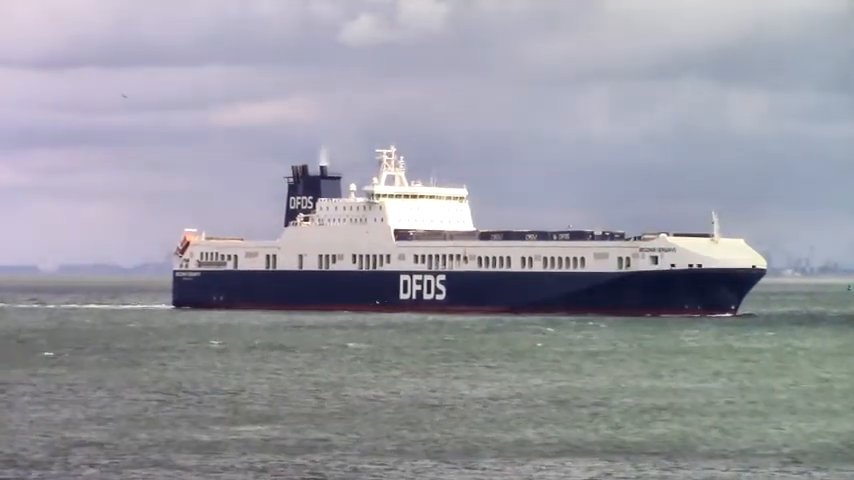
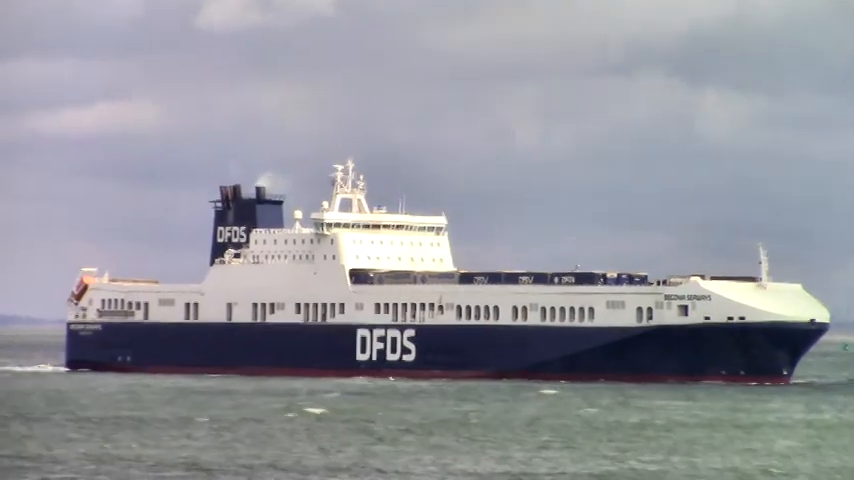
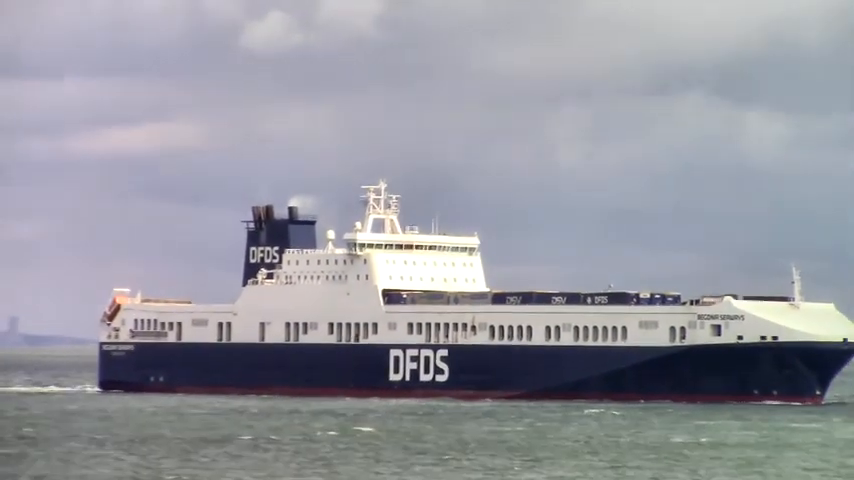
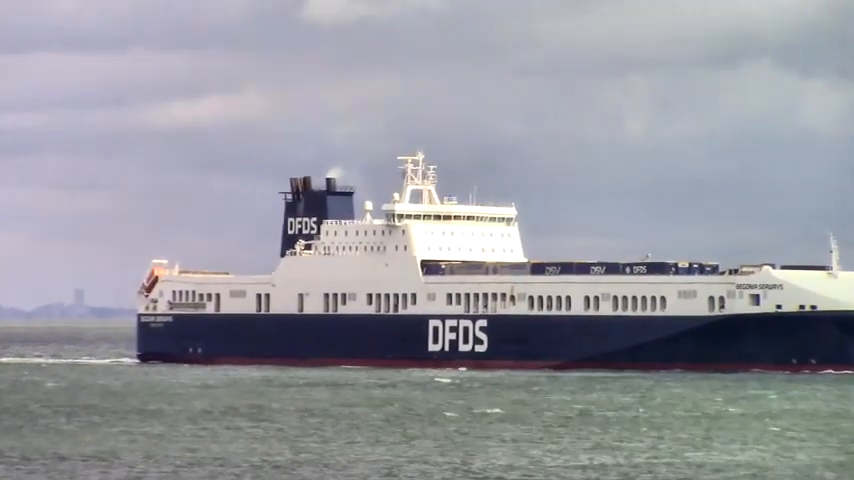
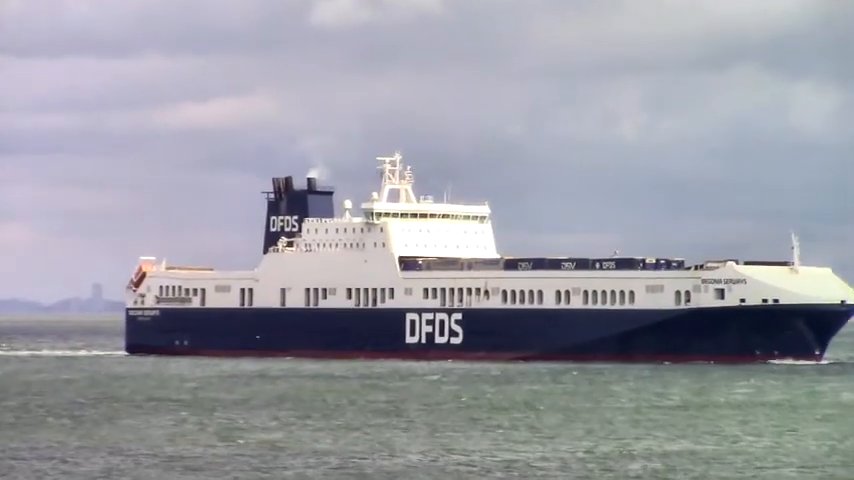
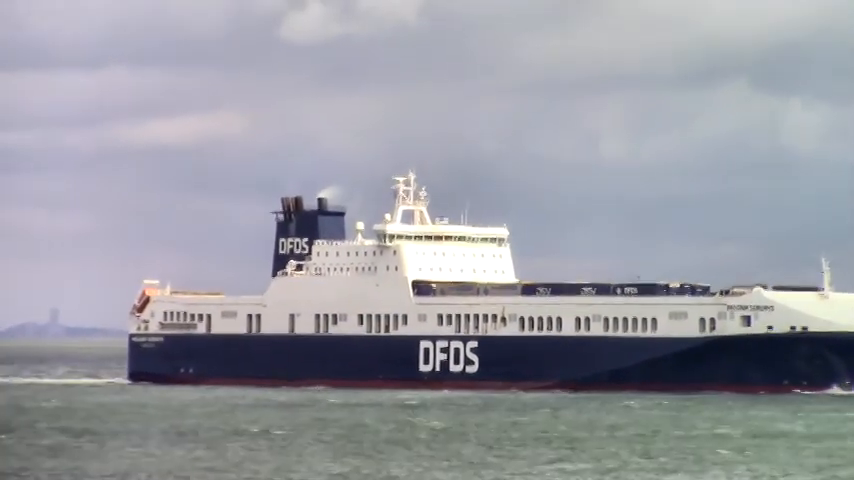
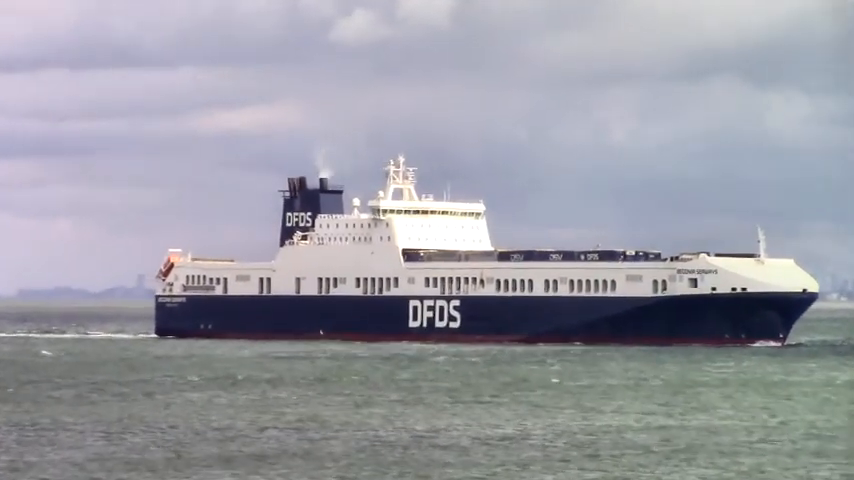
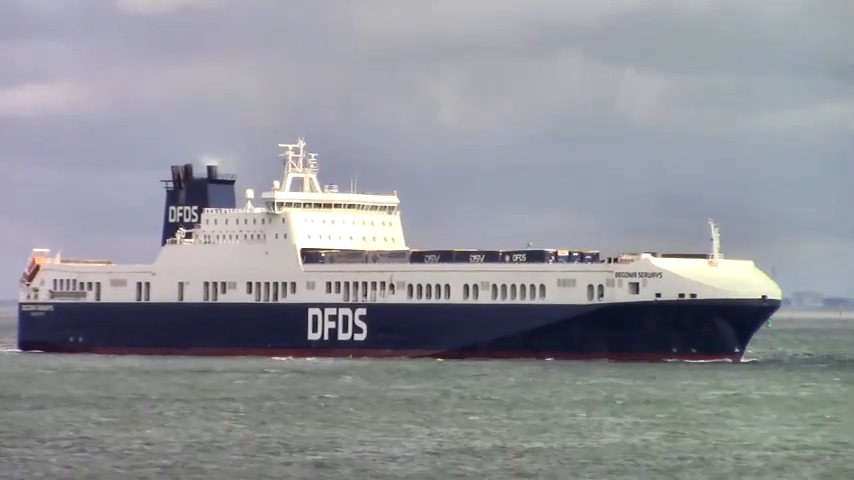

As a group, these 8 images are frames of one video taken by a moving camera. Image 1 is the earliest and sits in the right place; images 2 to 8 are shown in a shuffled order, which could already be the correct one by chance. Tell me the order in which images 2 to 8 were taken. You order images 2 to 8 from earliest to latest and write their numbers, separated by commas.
7, 5, 4, 6, 3, 2, 8
